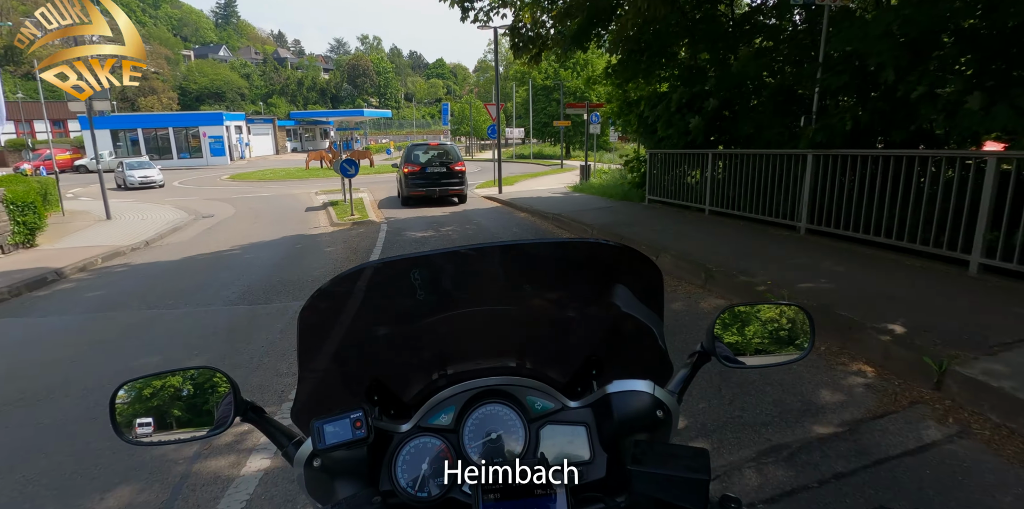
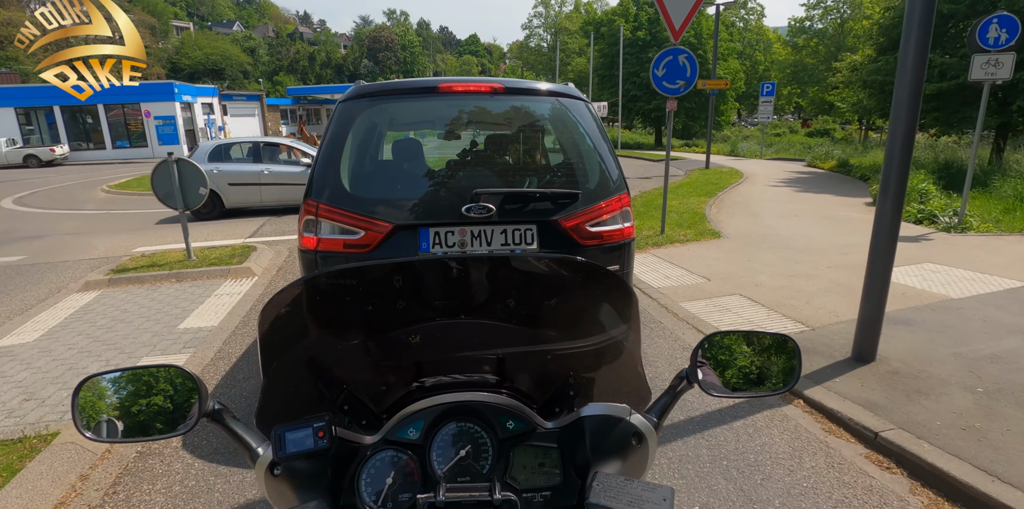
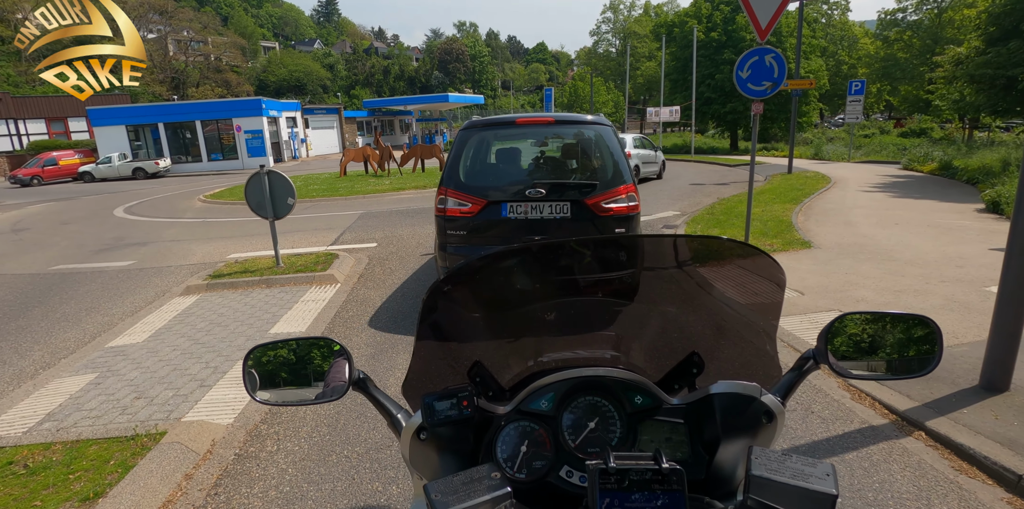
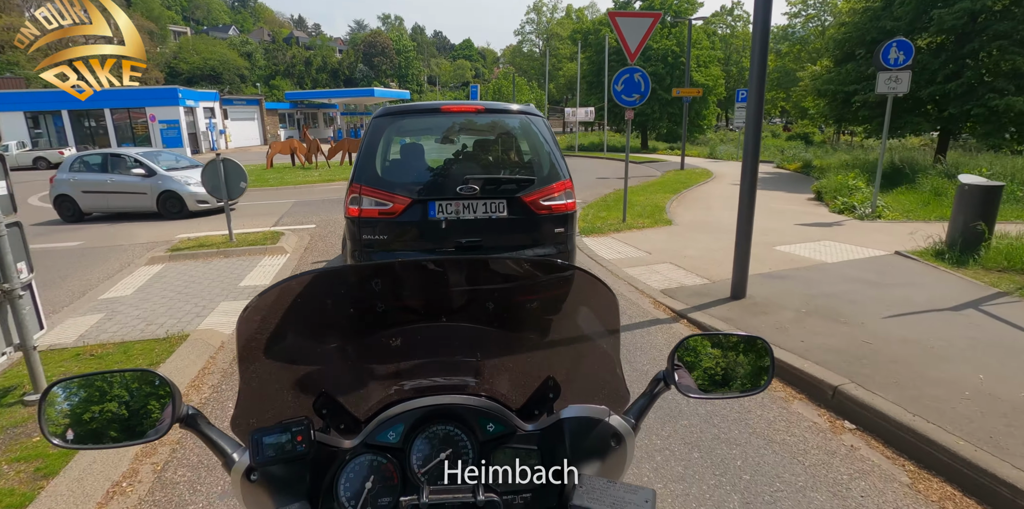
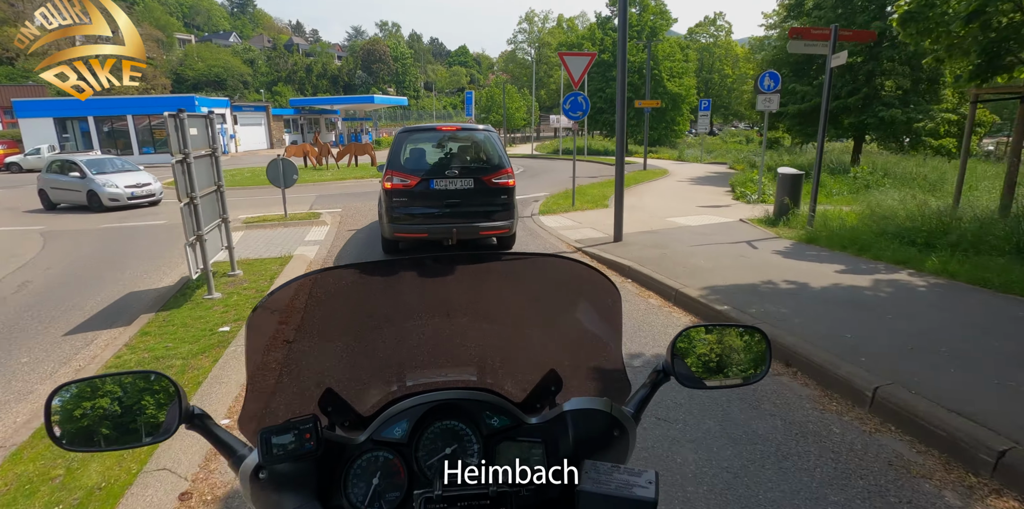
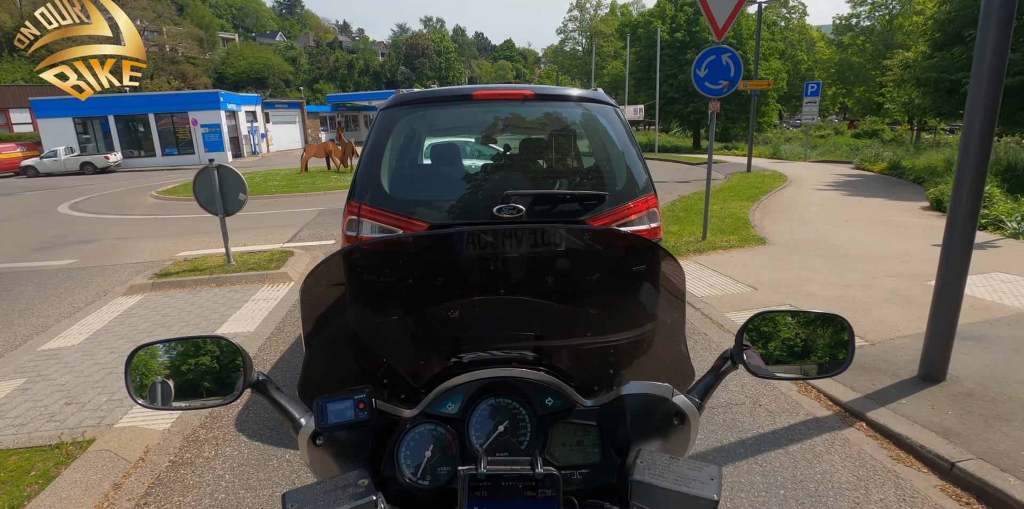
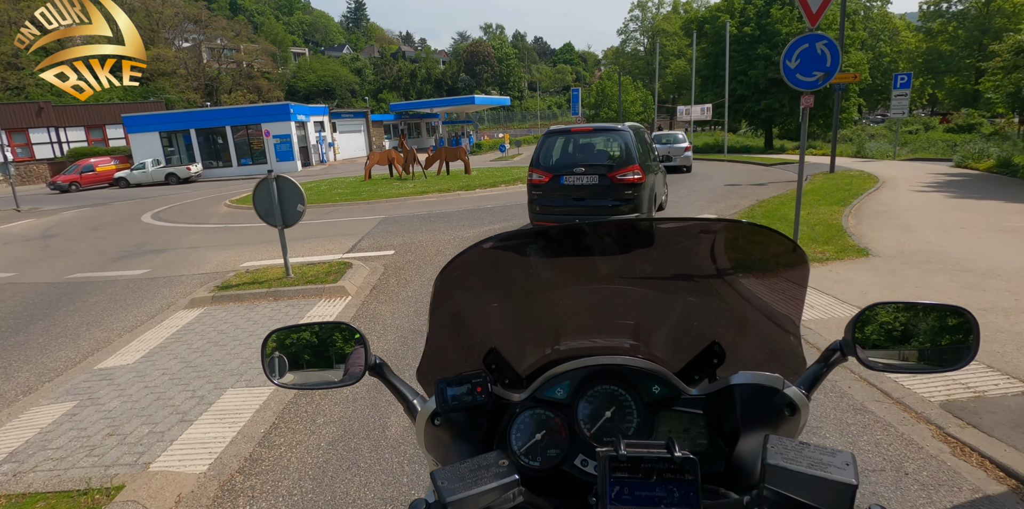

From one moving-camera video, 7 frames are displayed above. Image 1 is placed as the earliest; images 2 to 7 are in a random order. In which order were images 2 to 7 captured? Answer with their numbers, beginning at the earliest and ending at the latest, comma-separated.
5, 4, 2, 6, 3, 7
